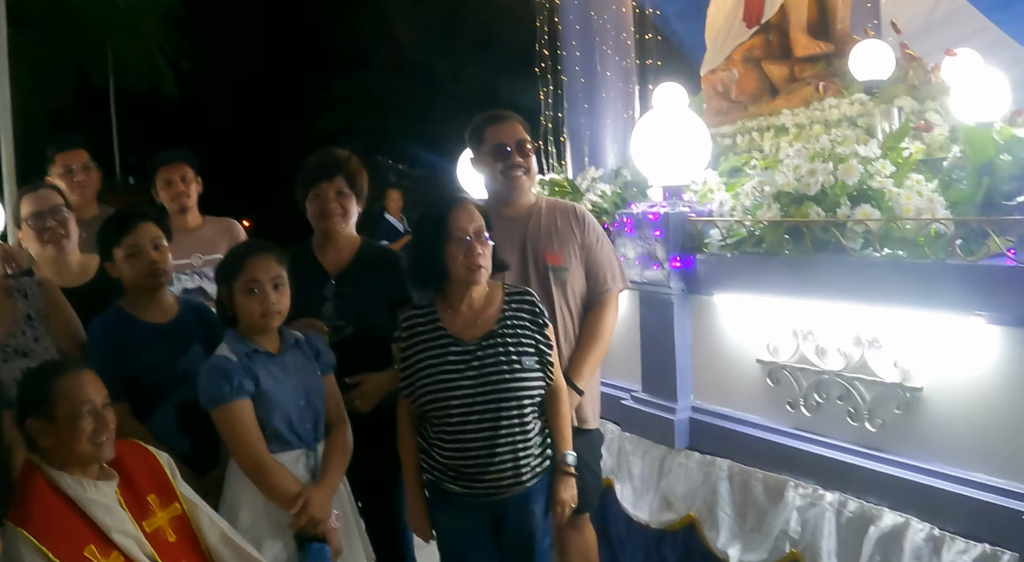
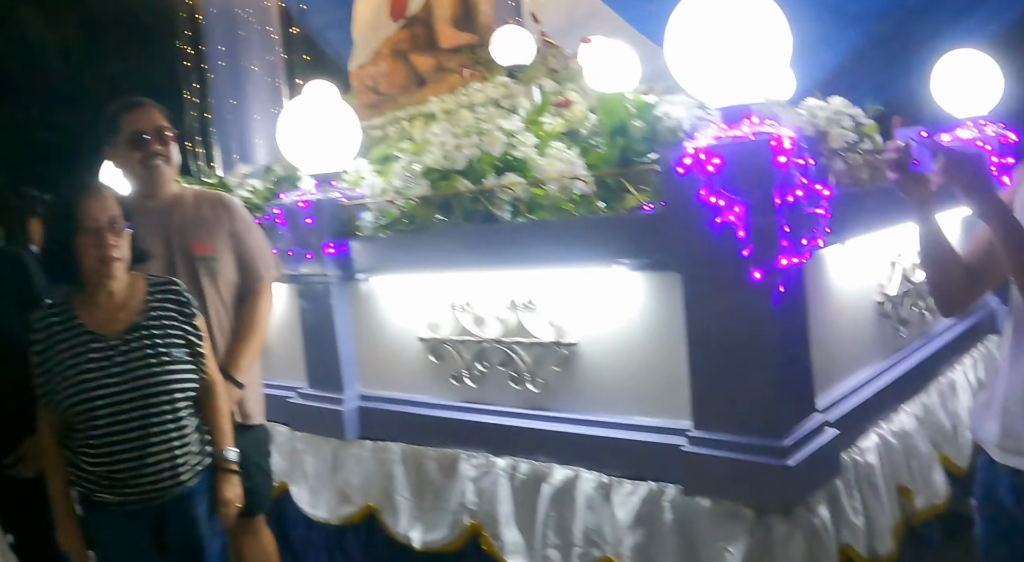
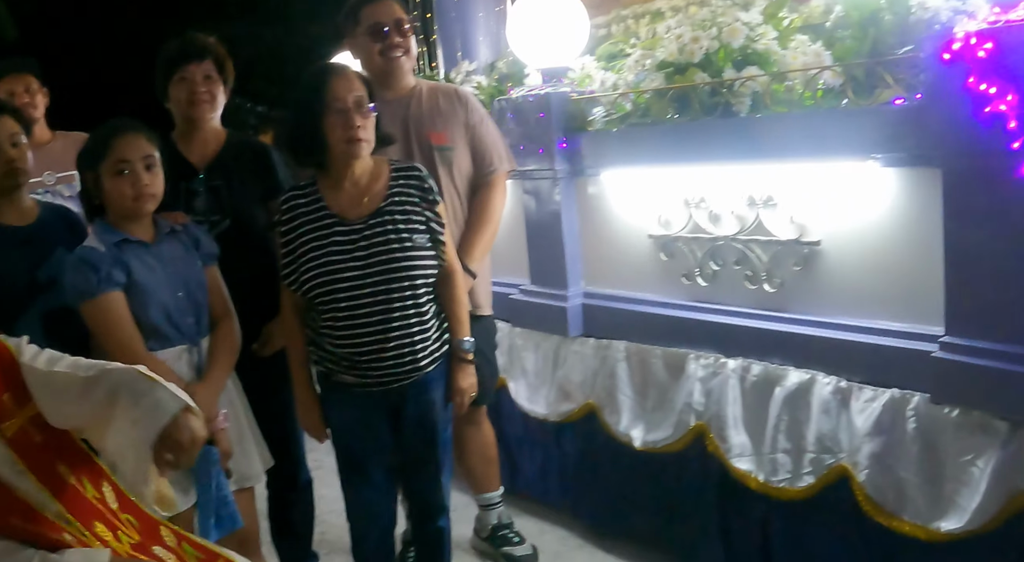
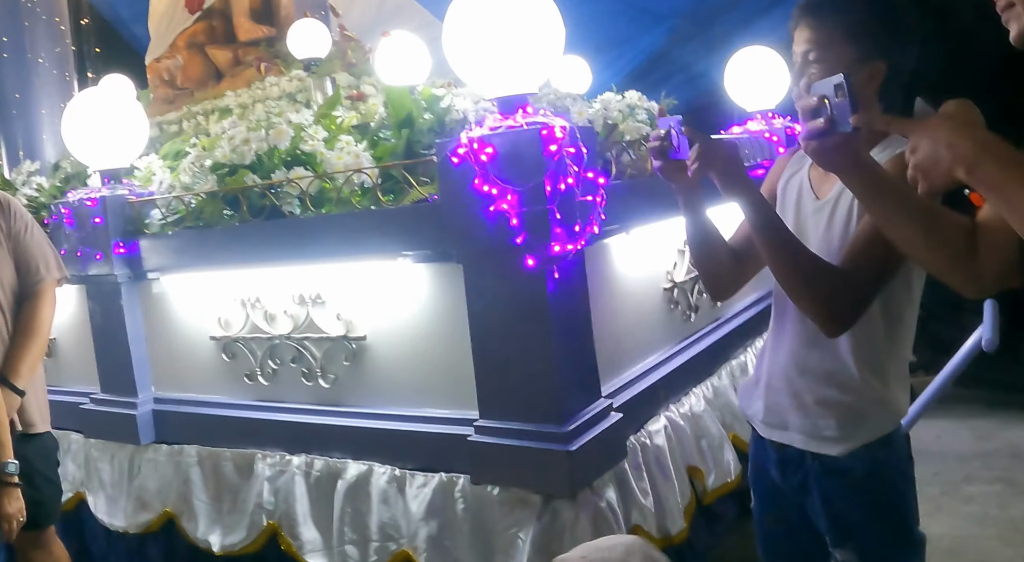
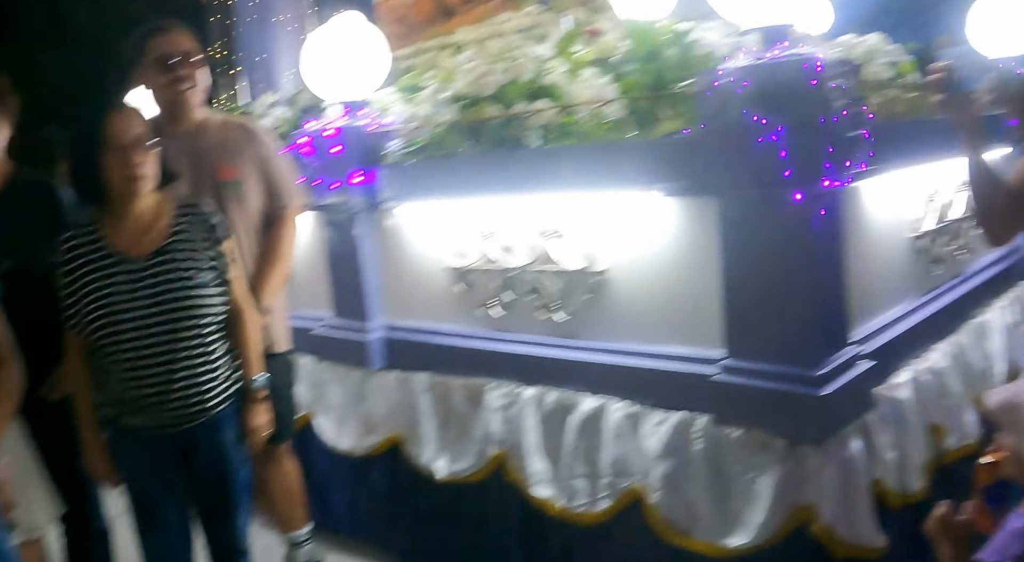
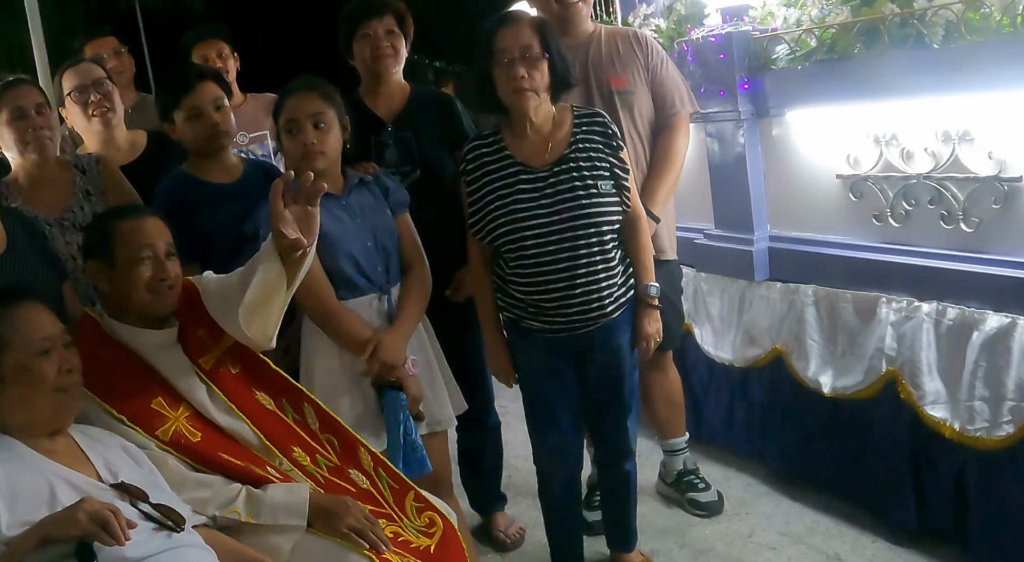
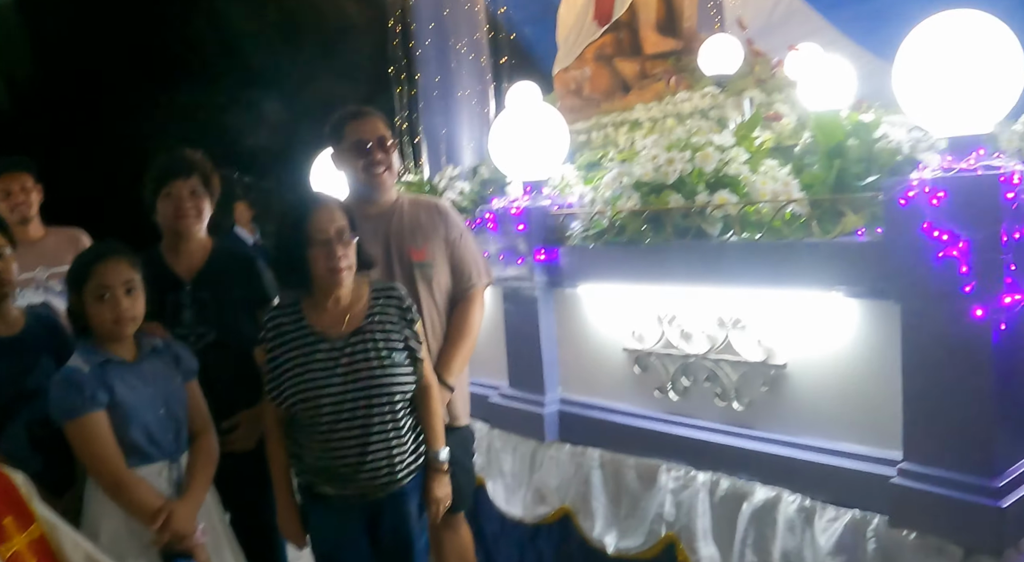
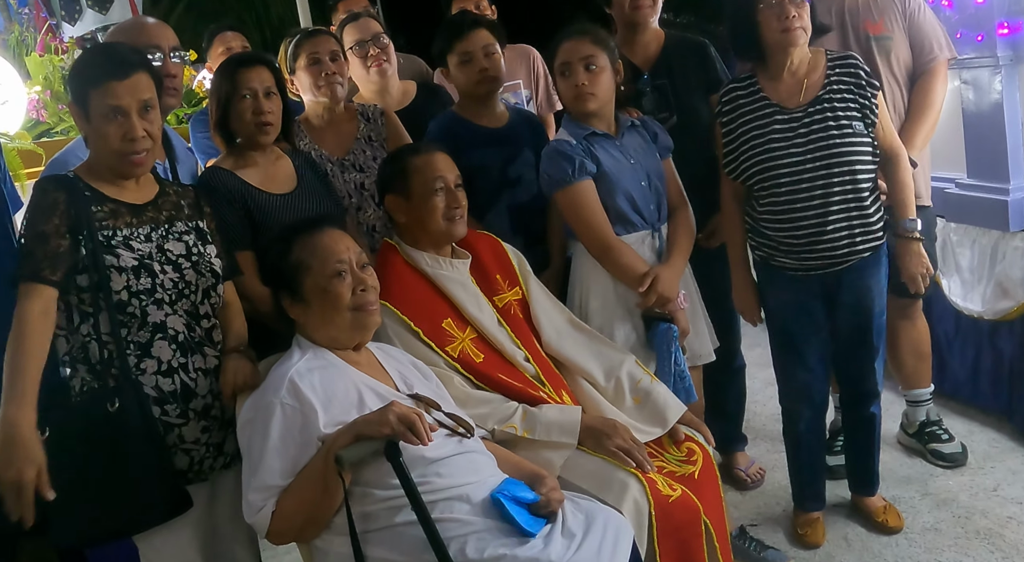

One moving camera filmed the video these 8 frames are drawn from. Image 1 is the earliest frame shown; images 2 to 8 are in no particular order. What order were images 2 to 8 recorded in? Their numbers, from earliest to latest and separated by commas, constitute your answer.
7, 2, 4, 5, 3, 6, 8
